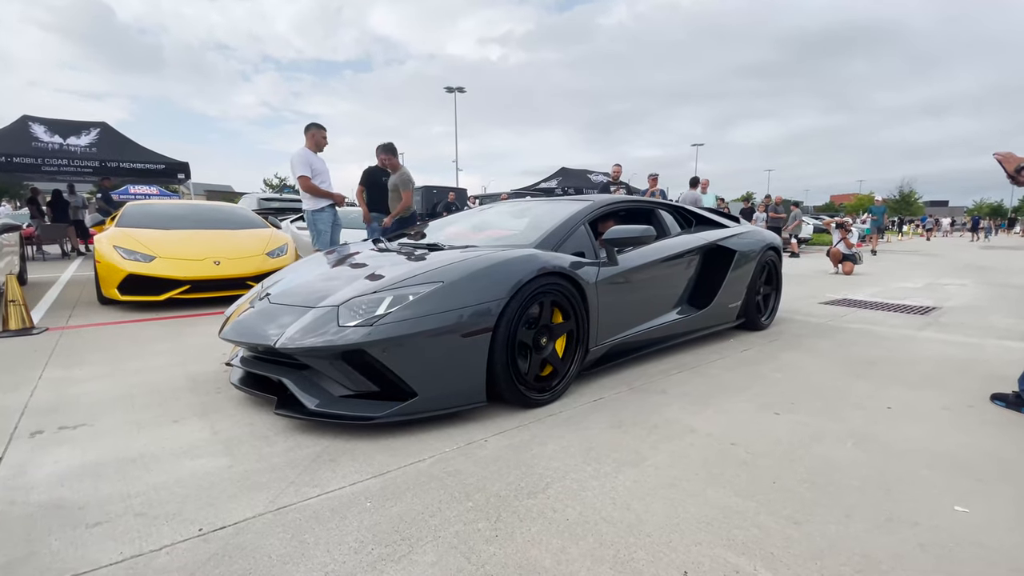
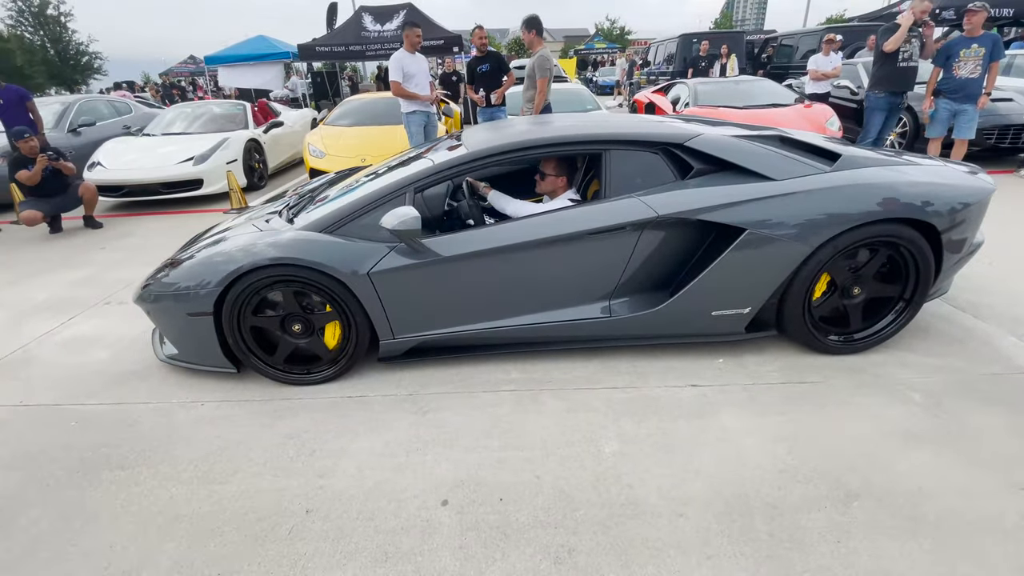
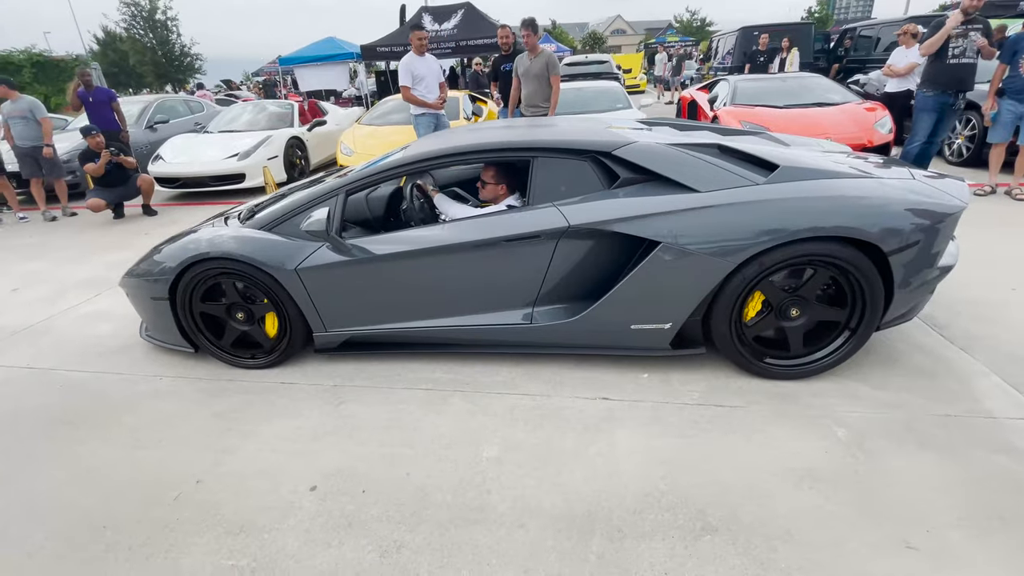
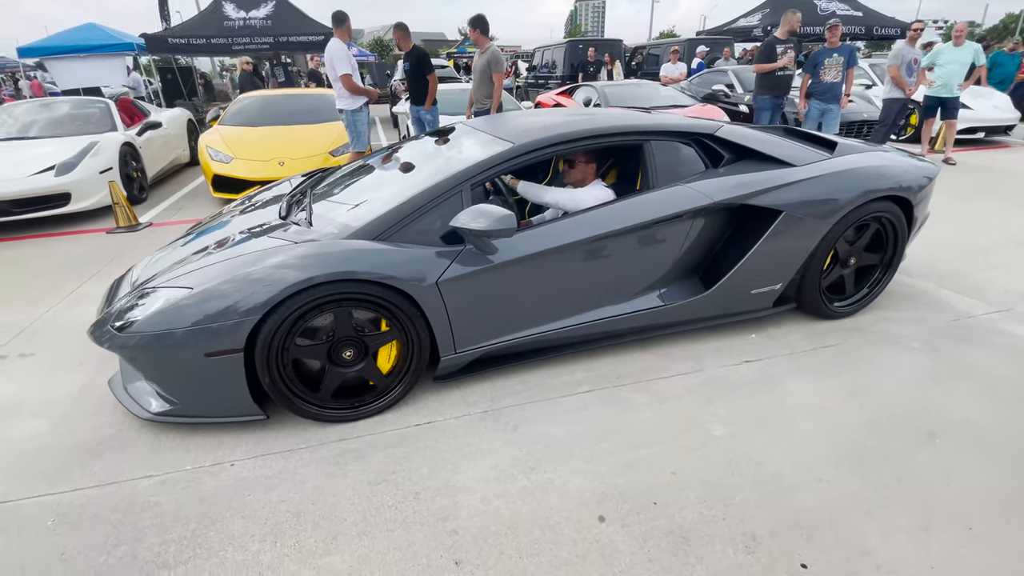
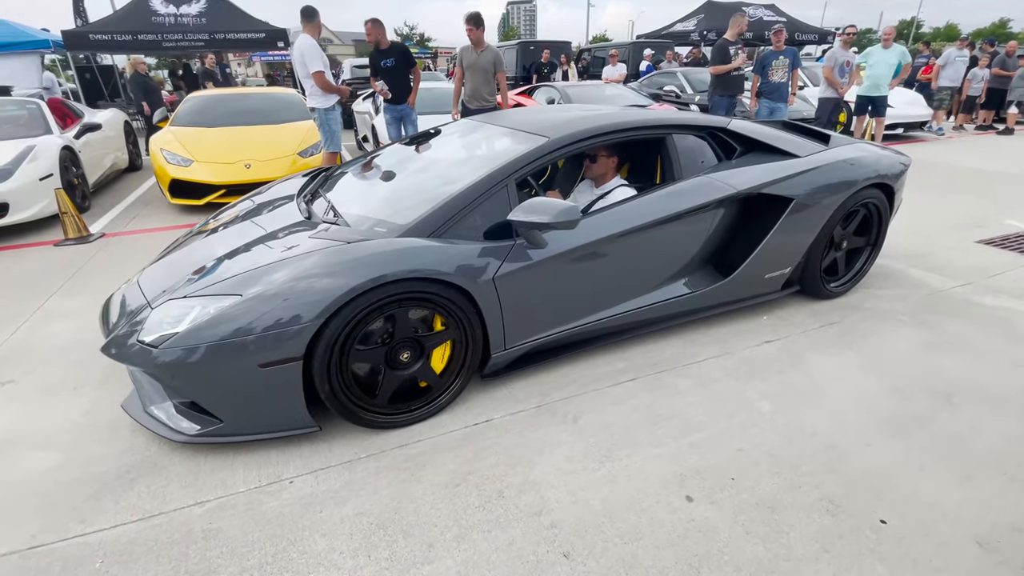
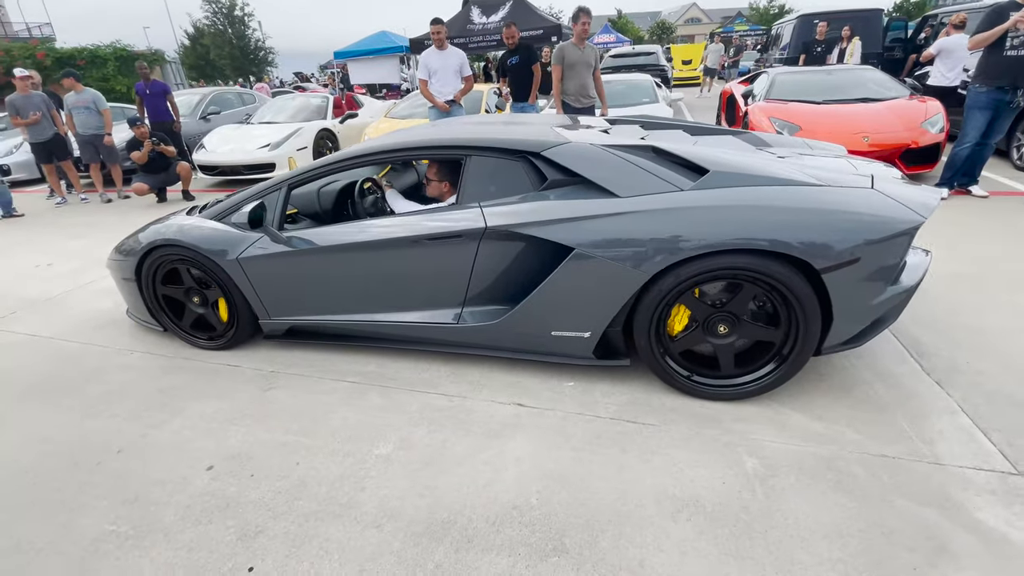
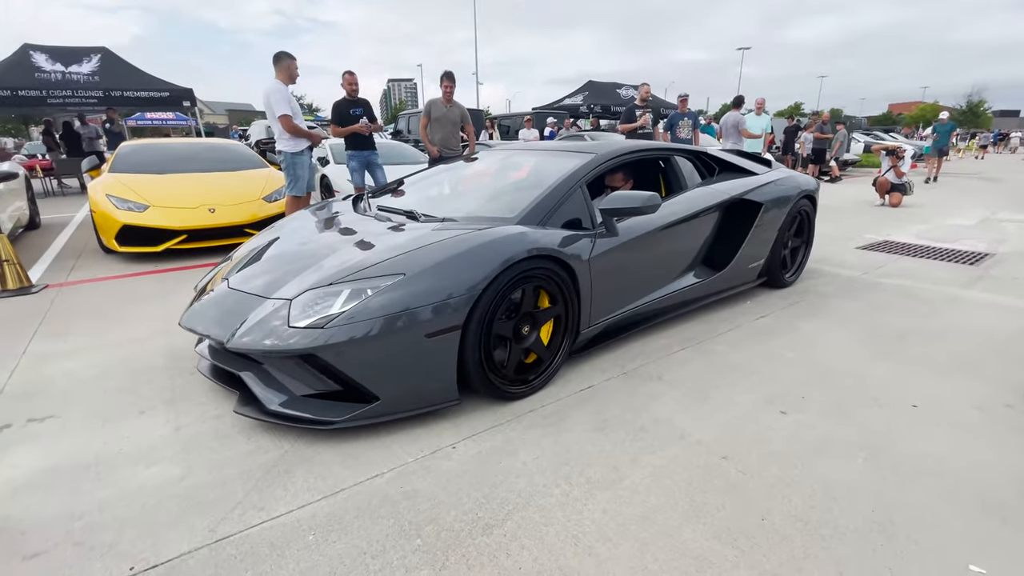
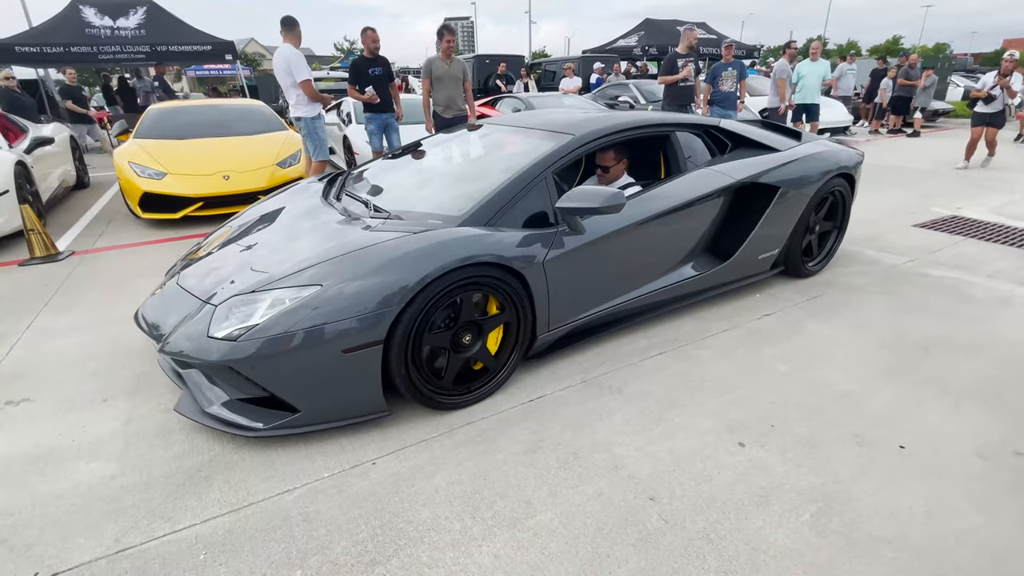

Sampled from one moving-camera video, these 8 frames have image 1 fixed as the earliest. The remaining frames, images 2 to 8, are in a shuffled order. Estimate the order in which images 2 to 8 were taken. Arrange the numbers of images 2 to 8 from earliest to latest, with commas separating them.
7, 8, 5, 4, 2, 3, 6
